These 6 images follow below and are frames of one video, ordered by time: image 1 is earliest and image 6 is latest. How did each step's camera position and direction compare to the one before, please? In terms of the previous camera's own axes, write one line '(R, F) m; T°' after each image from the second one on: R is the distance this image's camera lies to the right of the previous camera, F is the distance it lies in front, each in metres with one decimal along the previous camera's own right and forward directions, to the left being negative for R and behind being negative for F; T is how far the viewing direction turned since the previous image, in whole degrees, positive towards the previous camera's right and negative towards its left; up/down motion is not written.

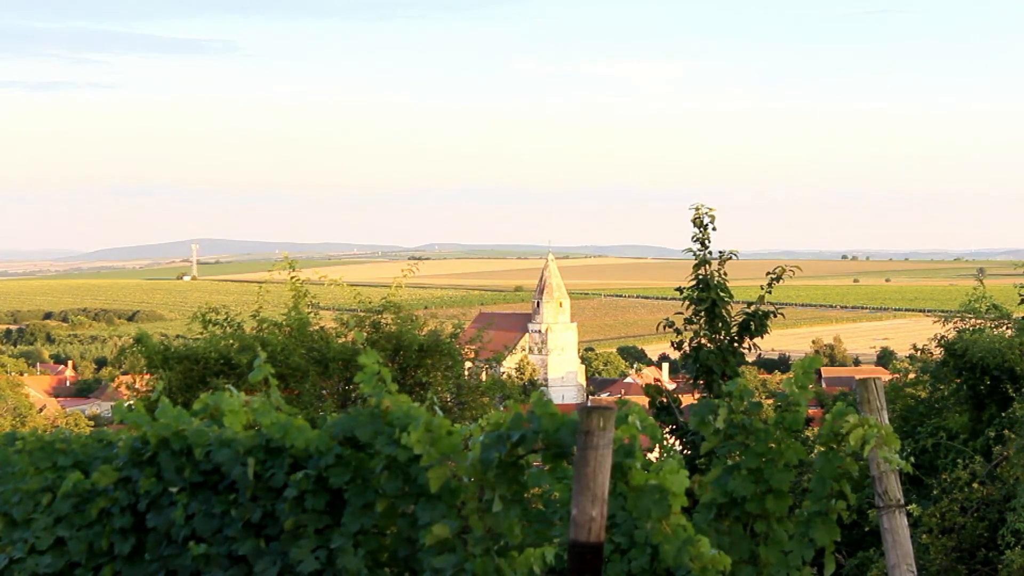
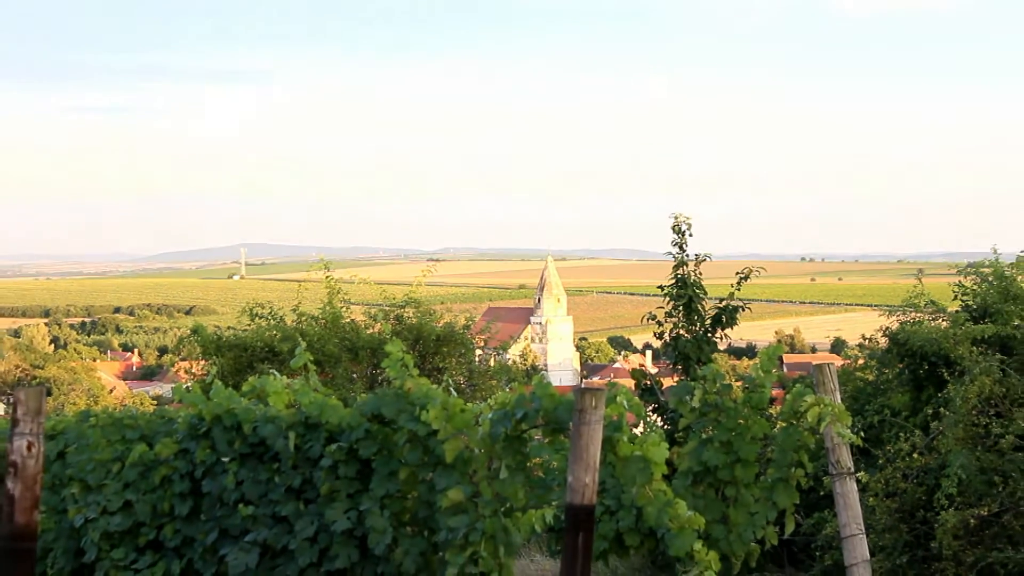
(0.0, -0.9) m; 0°
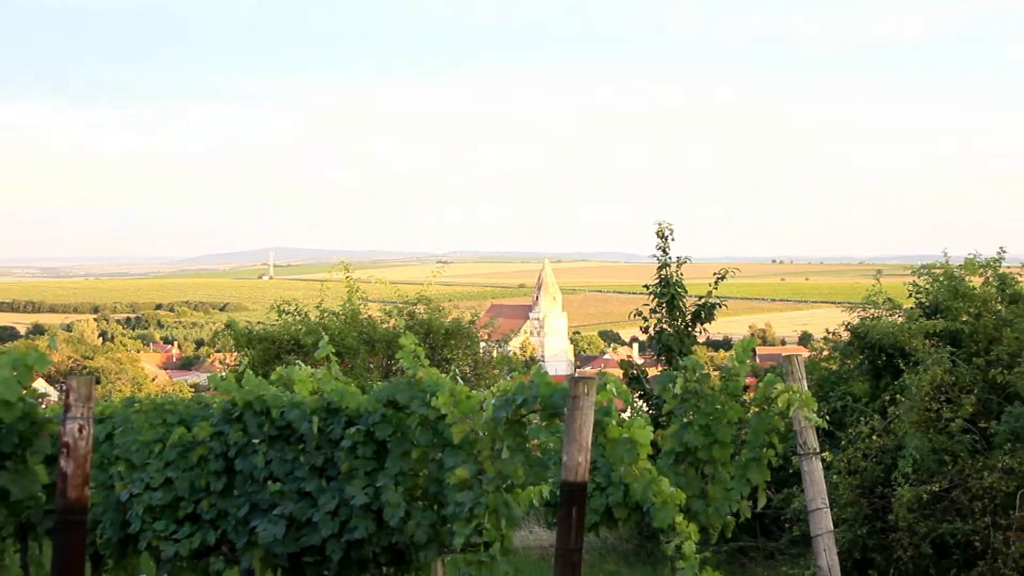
(0.0, -0.7) m; 0°
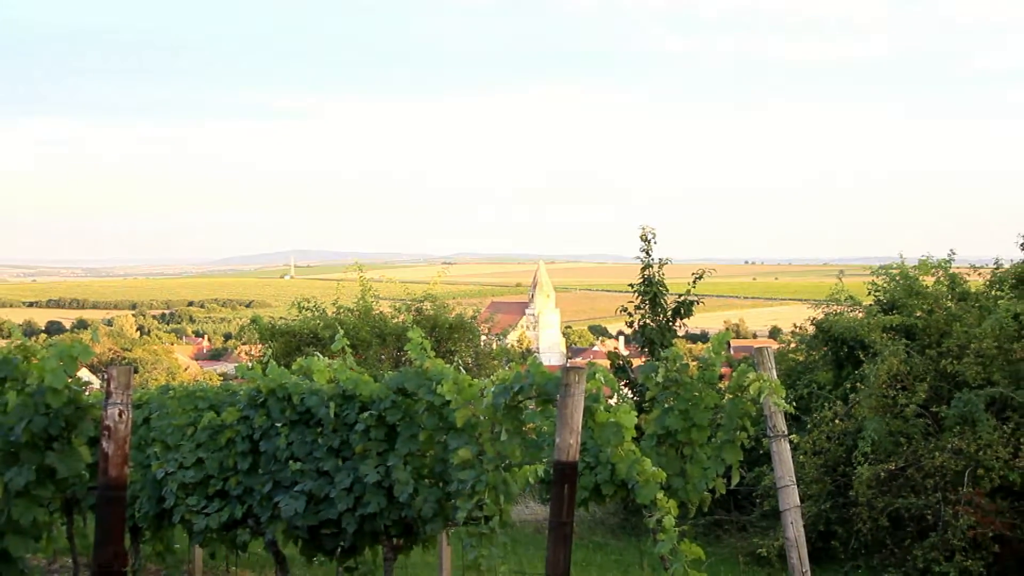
(0.0, -0.8) m; 0°
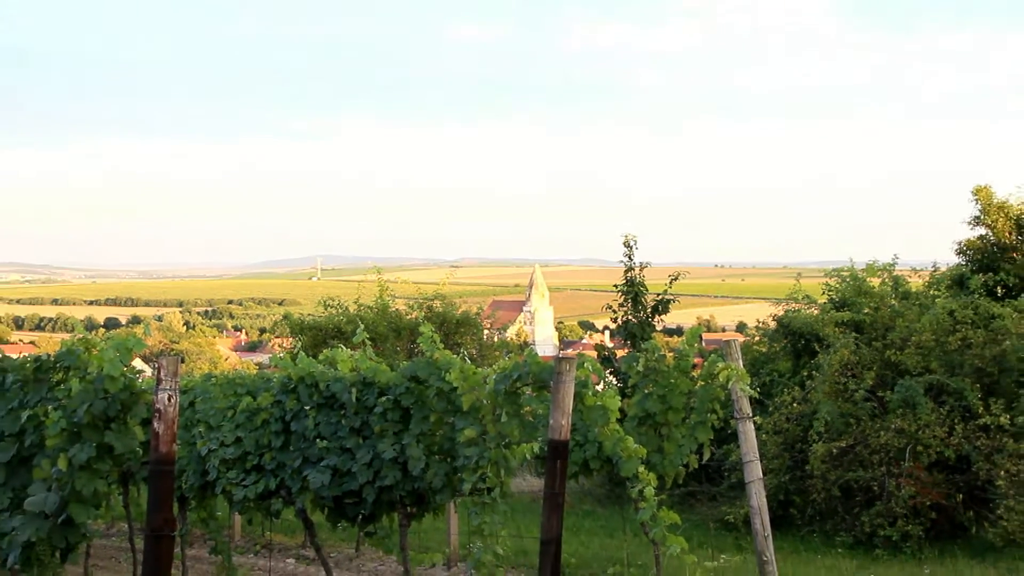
(0.0, -1.1) m; 0°
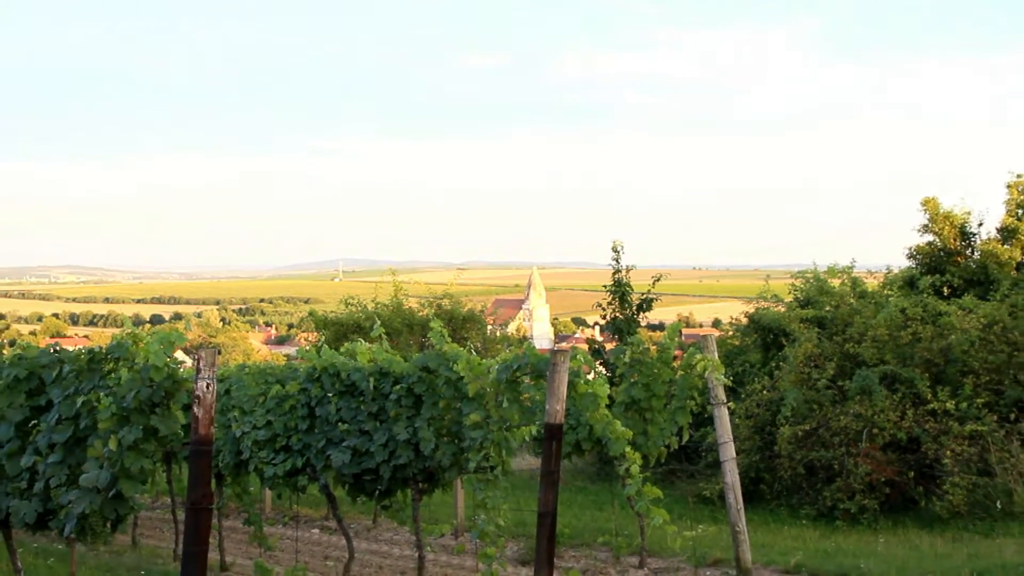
(0.0, -1.1) m; 0°
